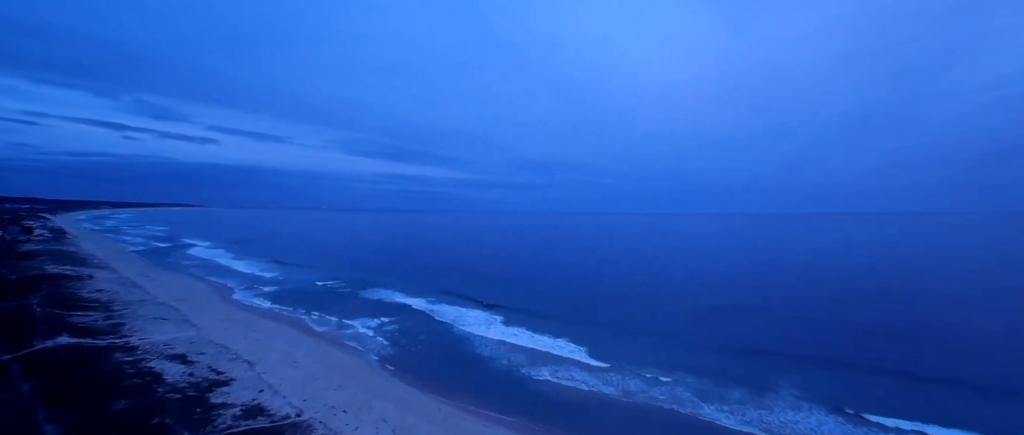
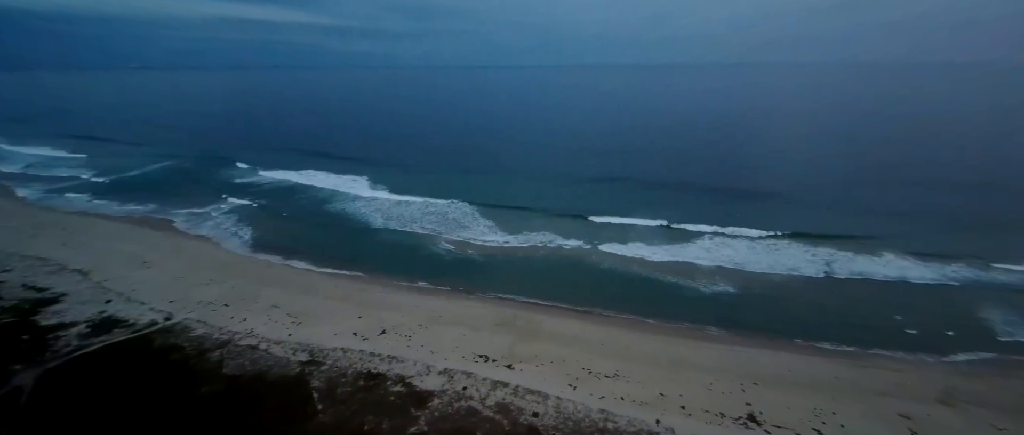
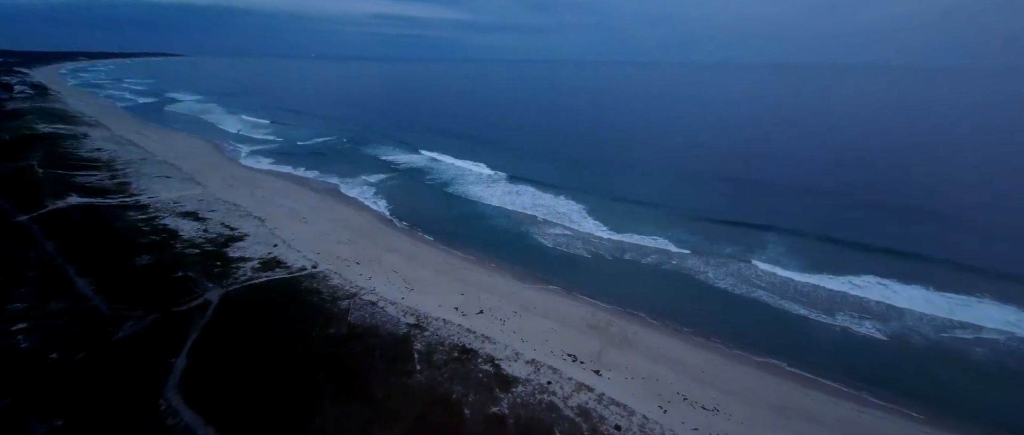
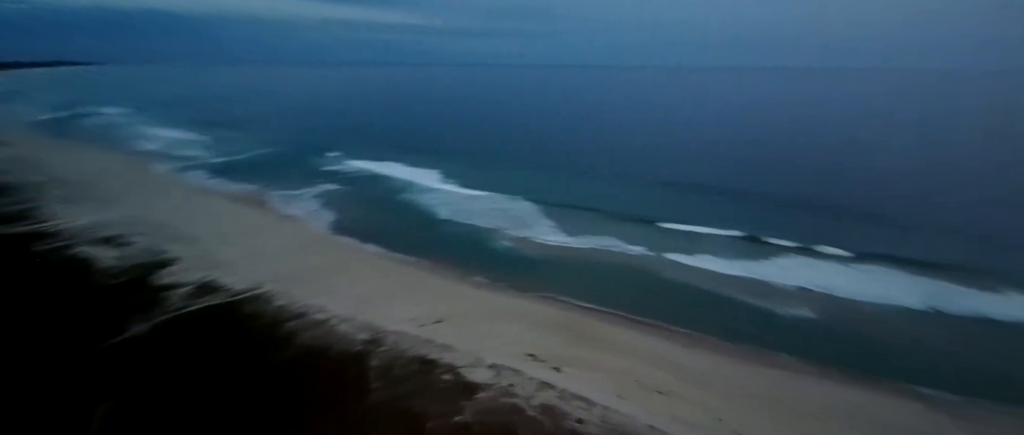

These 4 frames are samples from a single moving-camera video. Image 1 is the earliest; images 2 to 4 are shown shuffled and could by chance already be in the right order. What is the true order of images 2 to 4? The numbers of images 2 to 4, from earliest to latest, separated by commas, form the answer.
3, 4, 2
